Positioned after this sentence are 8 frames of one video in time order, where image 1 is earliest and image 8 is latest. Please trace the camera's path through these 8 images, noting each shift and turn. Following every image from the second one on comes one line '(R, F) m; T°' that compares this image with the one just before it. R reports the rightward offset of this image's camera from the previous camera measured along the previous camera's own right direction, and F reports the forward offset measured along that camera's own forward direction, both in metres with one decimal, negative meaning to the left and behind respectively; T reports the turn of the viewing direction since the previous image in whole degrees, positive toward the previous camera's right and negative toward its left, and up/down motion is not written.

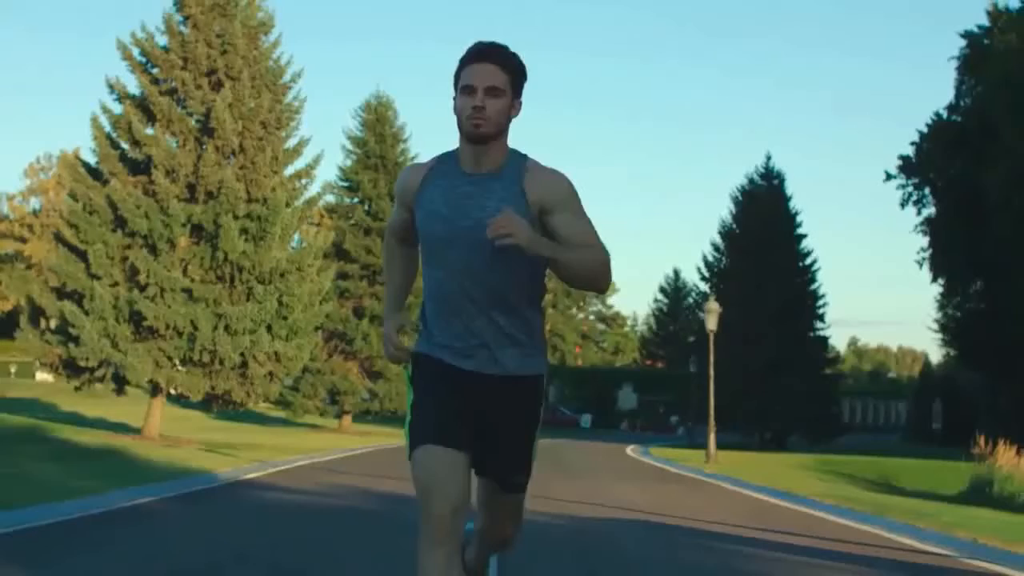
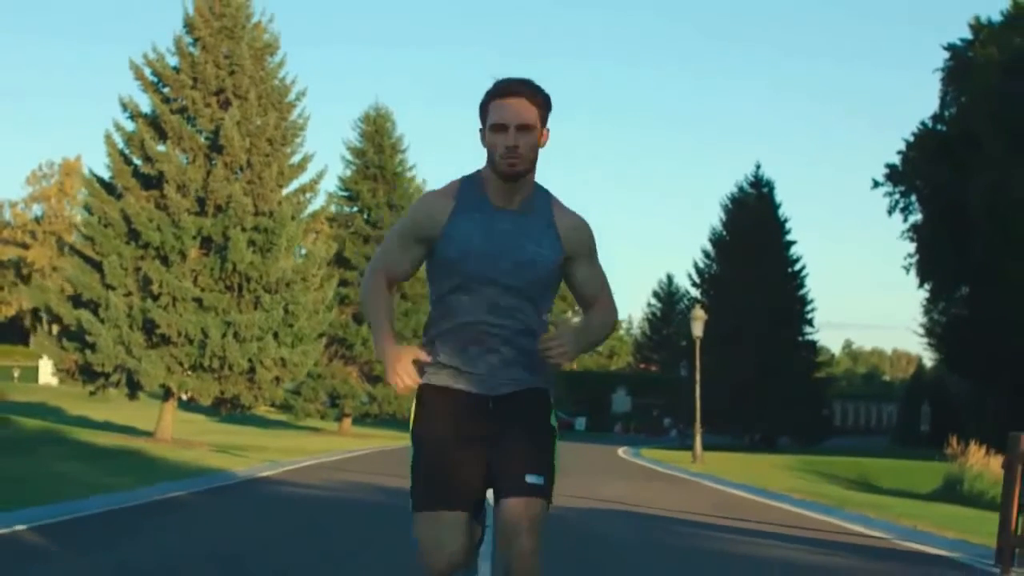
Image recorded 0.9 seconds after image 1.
(0.0, -1.6) m; 0°
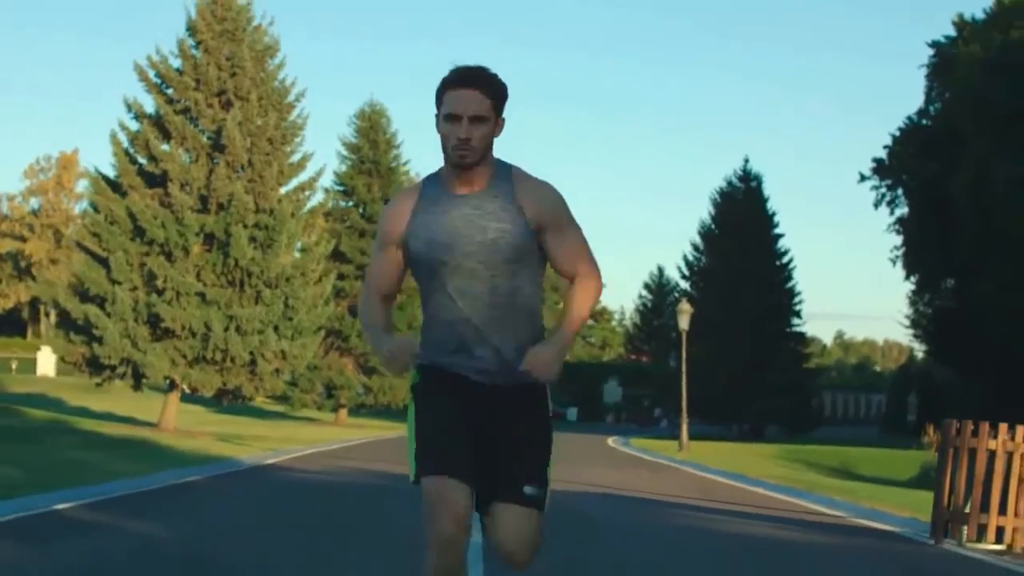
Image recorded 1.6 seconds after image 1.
(0.0, -1.2) m; 0°
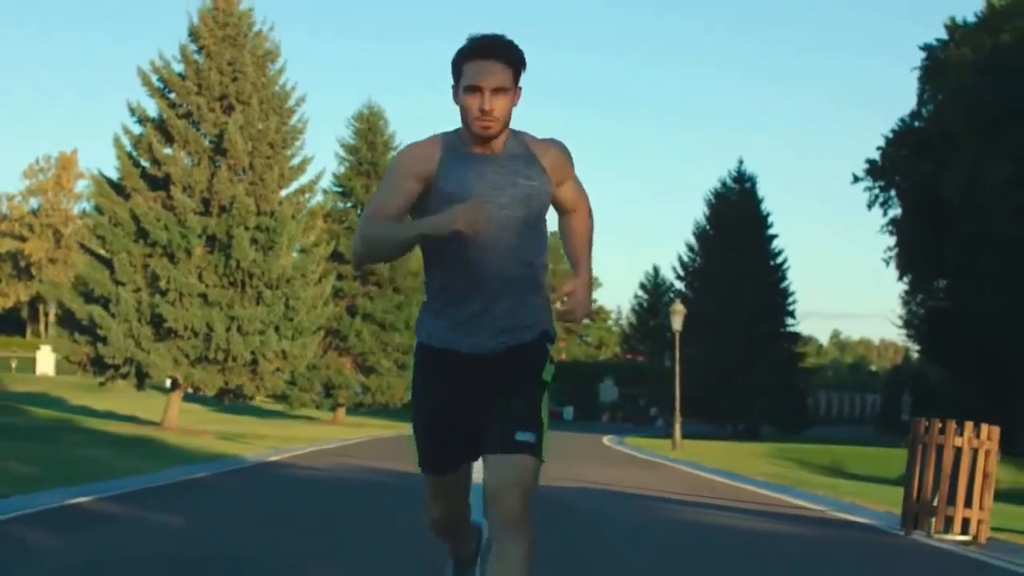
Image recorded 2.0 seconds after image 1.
(0.0, -0.7) m; 0°
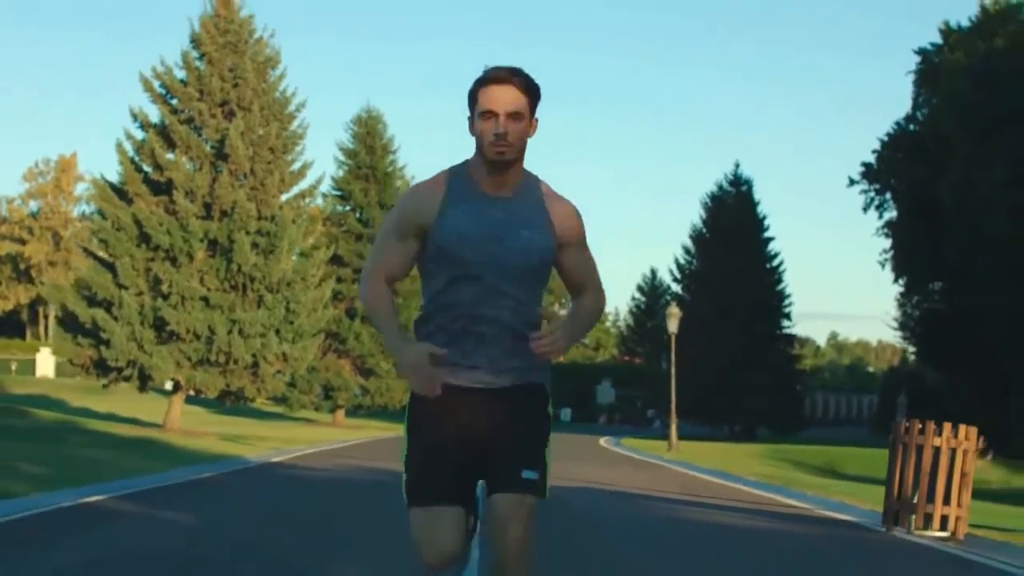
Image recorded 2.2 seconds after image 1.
(0.0, -0.5) m; 0°
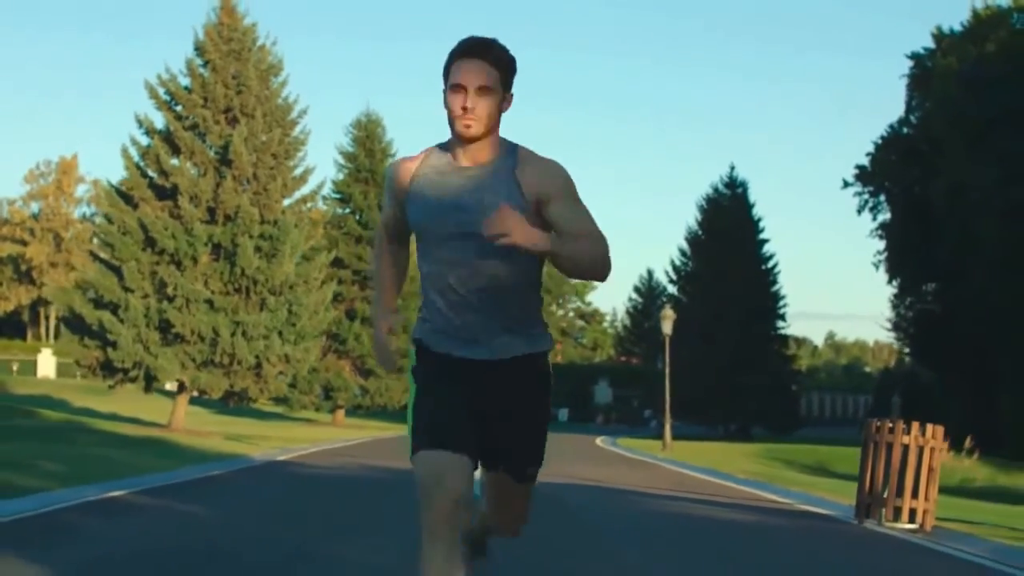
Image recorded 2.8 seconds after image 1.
(0.0, -0.8) m; 0°
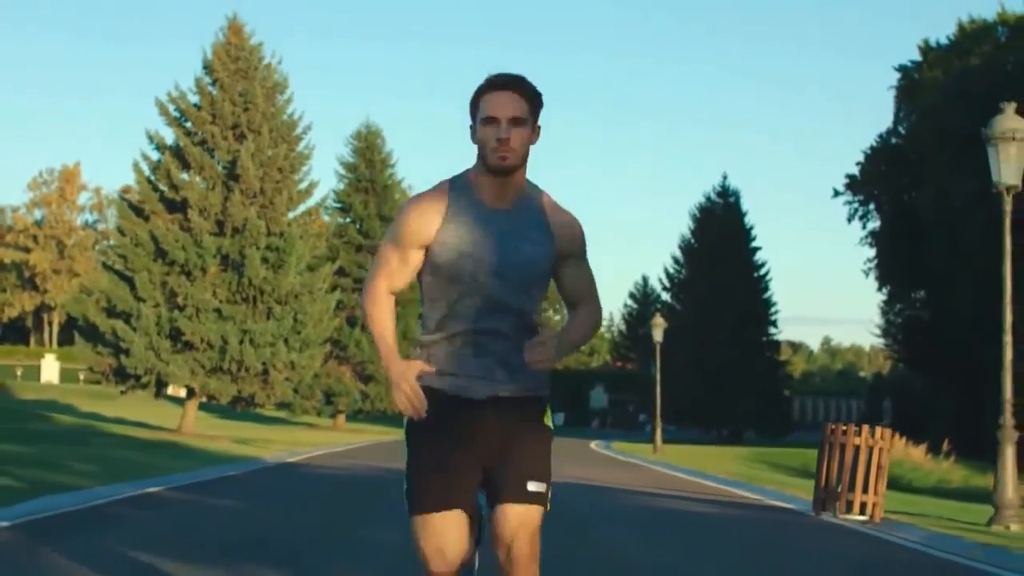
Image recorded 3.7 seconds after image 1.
(0.0, -1.5) m; 0°
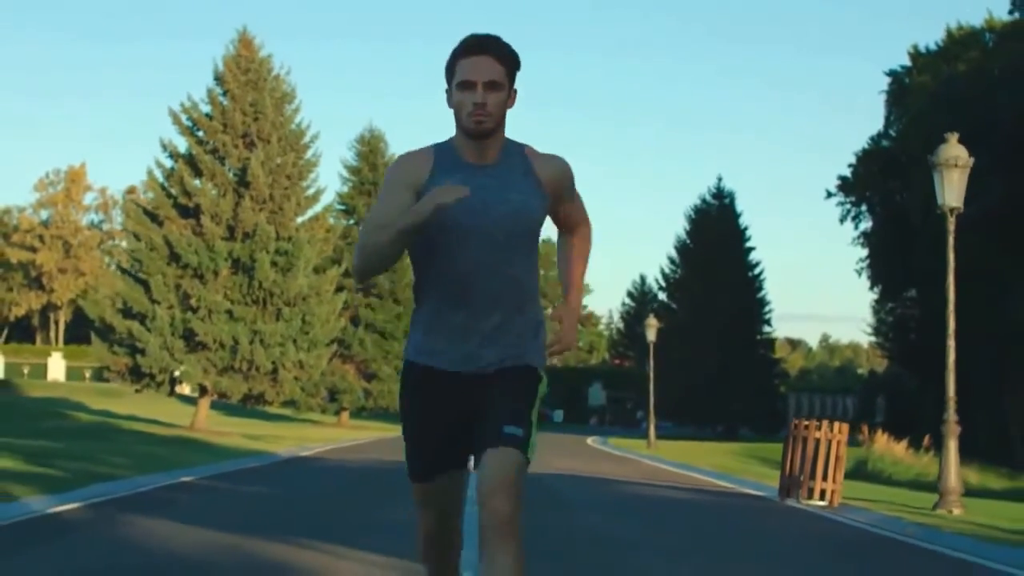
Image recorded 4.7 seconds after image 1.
(0.0, -1.7) m; 0°
